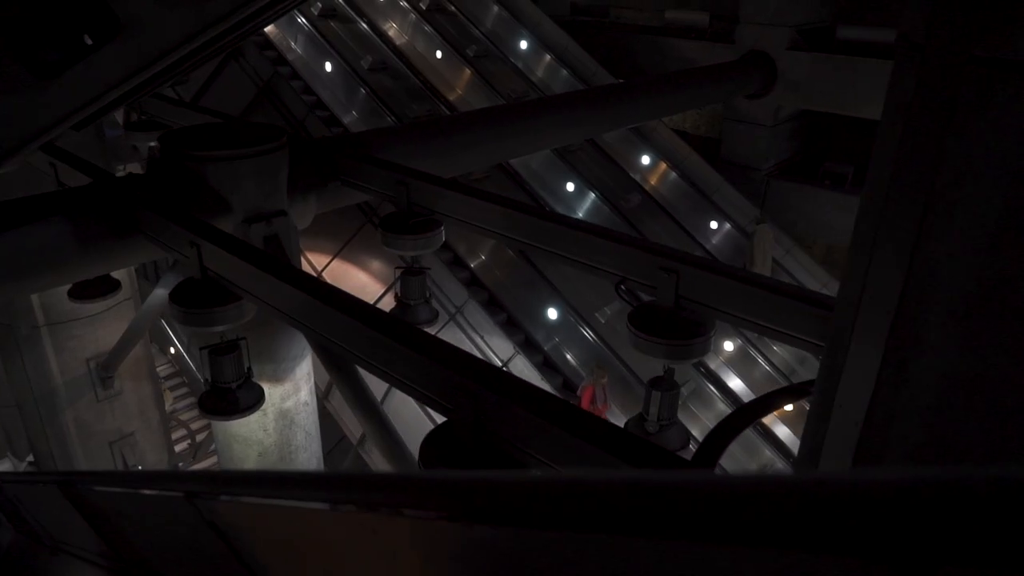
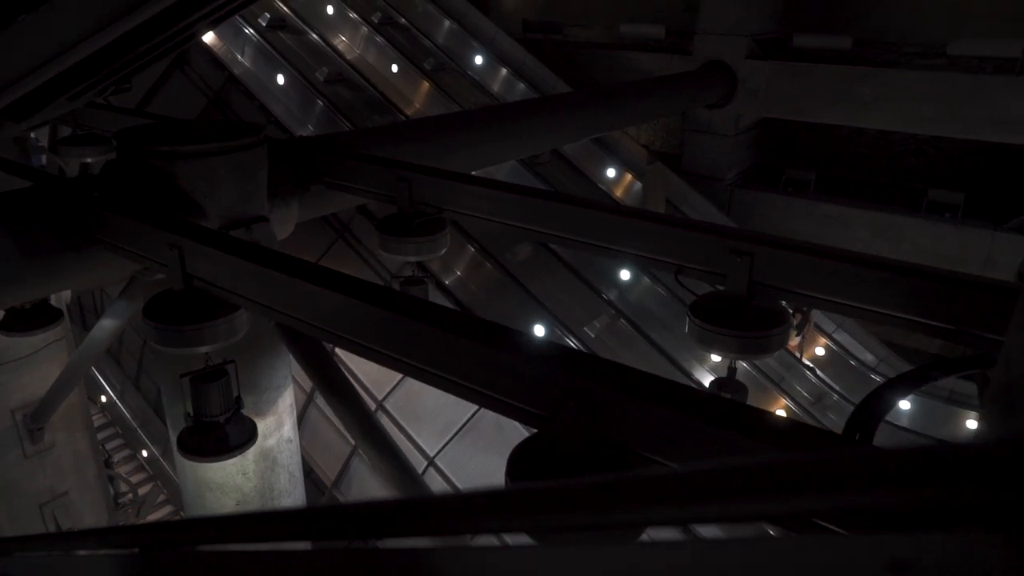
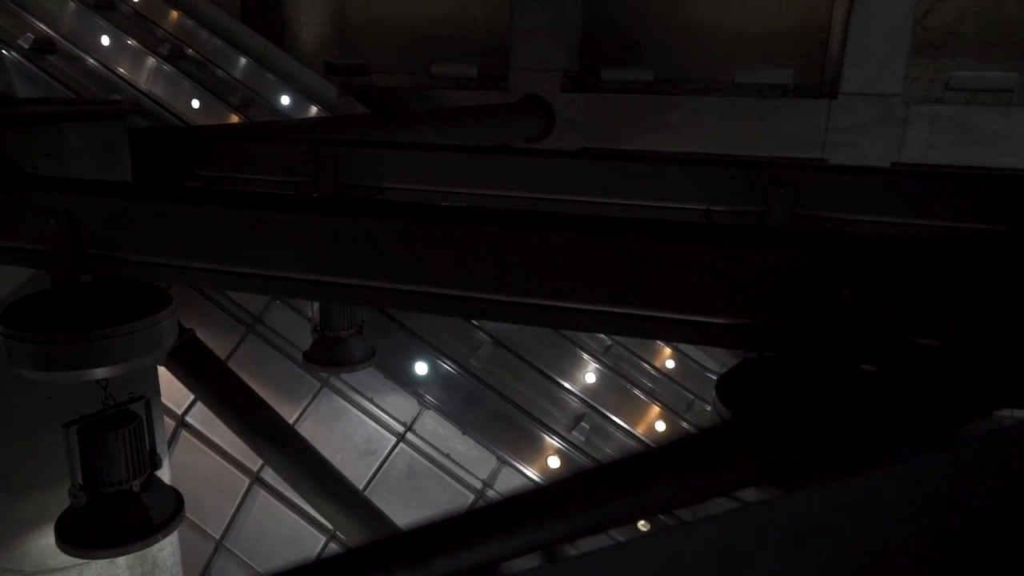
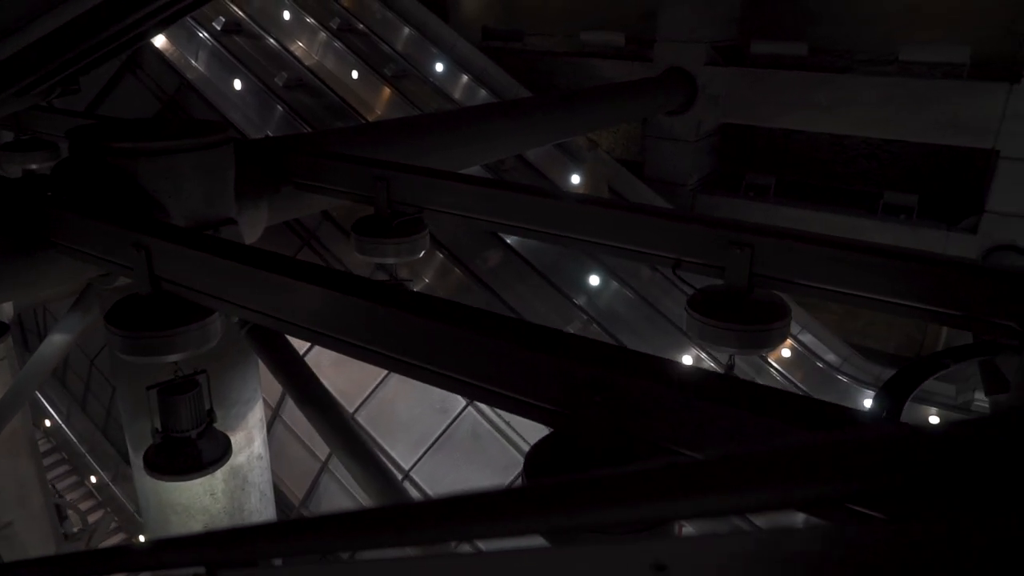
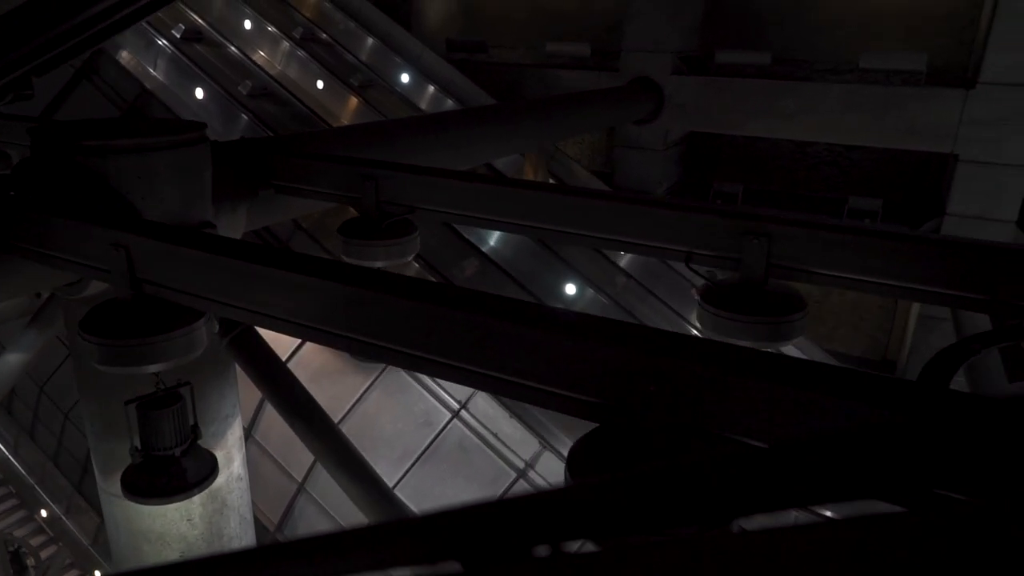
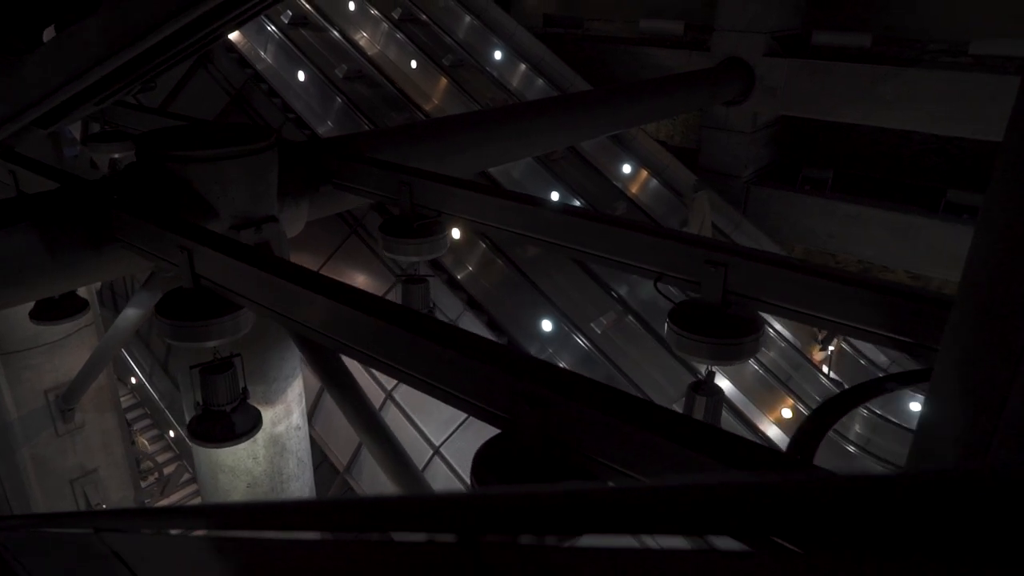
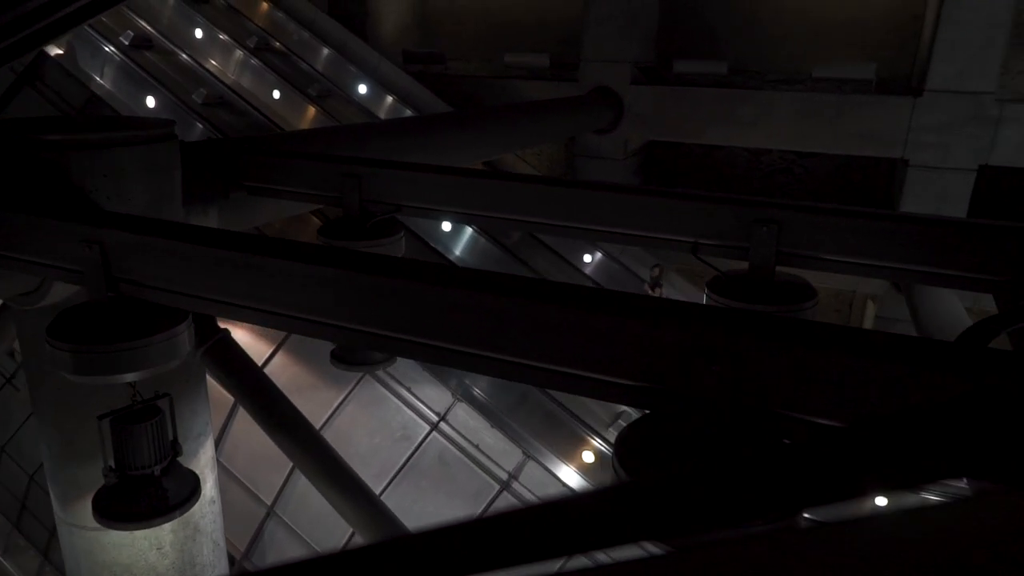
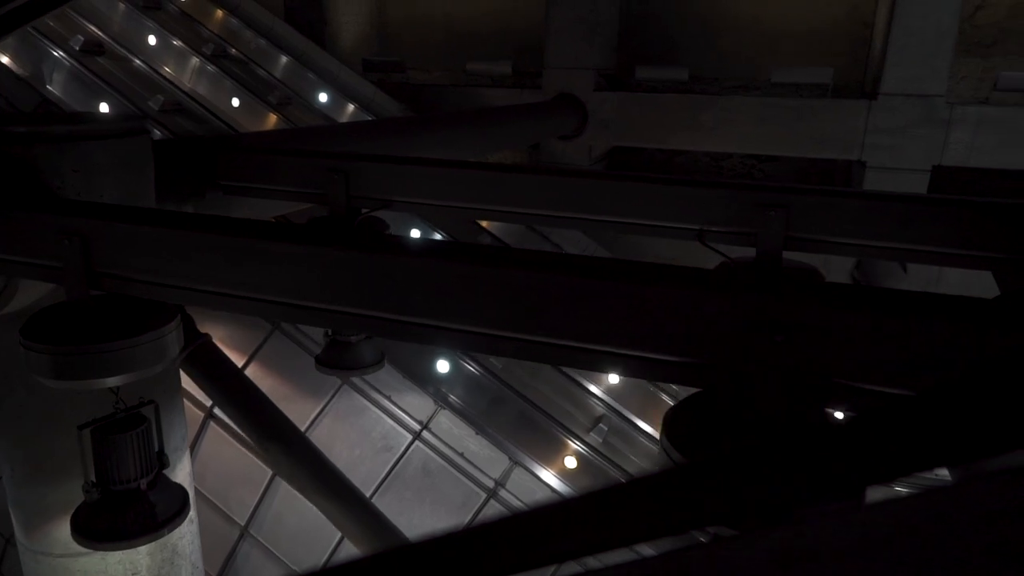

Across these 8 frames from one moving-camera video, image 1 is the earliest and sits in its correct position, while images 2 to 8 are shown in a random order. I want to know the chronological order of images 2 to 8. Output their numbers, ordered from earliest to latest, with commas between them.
6, 2, 4, 5, 7, 8, 3
